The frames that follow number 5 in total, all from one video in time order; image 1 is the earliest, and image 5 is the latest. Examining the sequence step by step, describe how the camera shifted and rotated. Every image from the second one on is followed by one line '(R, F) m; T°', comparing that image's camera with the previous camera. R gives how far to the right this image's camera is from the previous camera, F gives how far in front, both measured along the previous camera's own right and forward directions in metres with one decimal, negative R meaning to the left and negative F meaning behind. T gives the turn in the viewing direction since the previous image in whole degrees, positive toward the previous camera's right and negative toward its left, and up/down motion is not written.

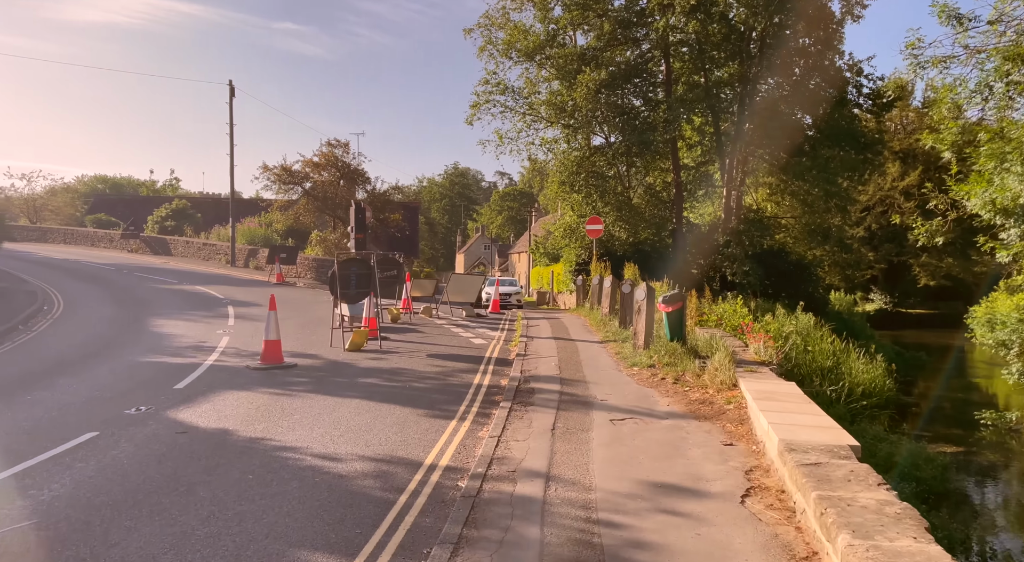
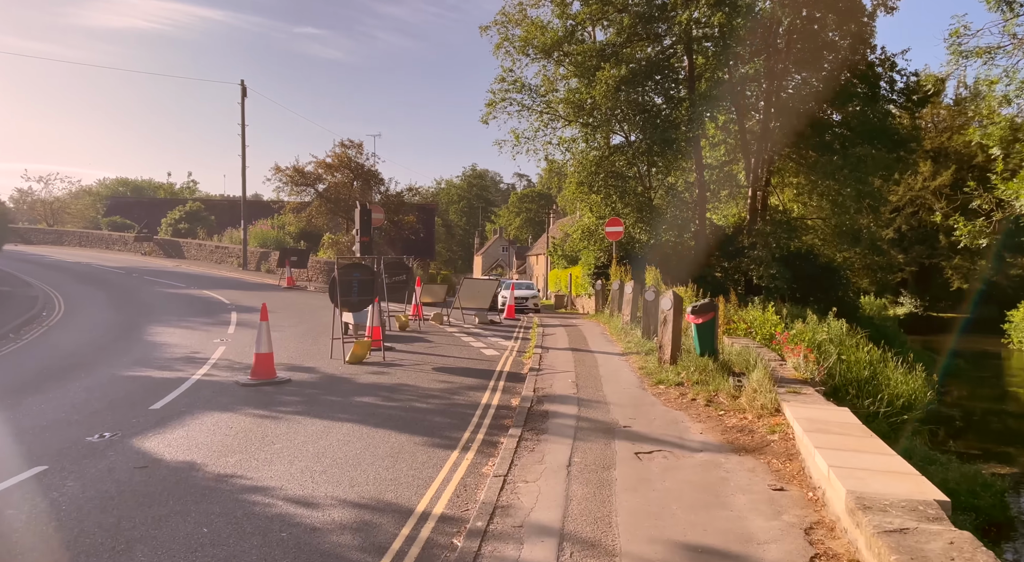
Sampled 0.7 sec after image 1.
(+0.1, +0.8) m; -2°
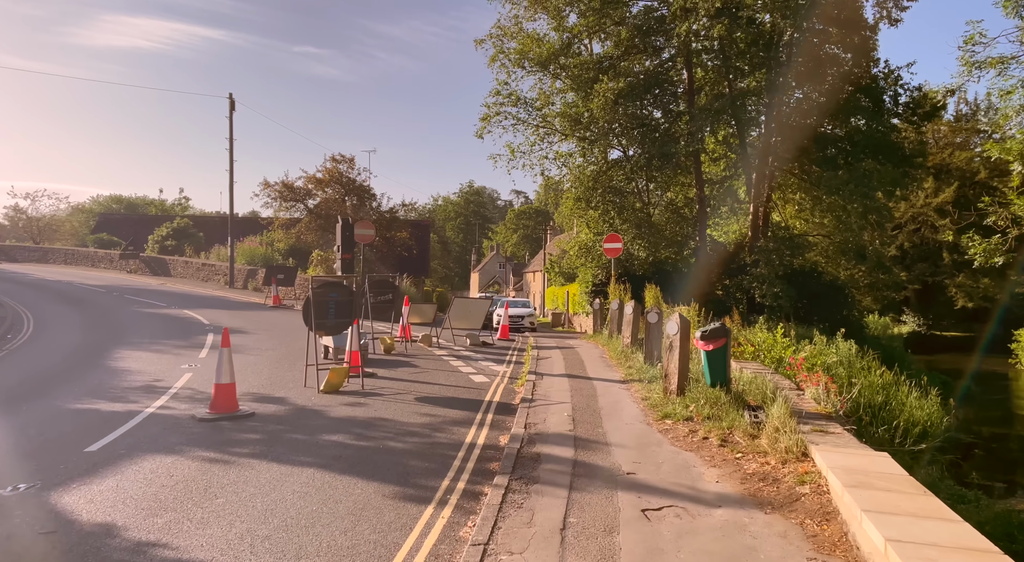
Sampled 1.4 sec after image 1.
(+0.1, +0.8) m; 0°
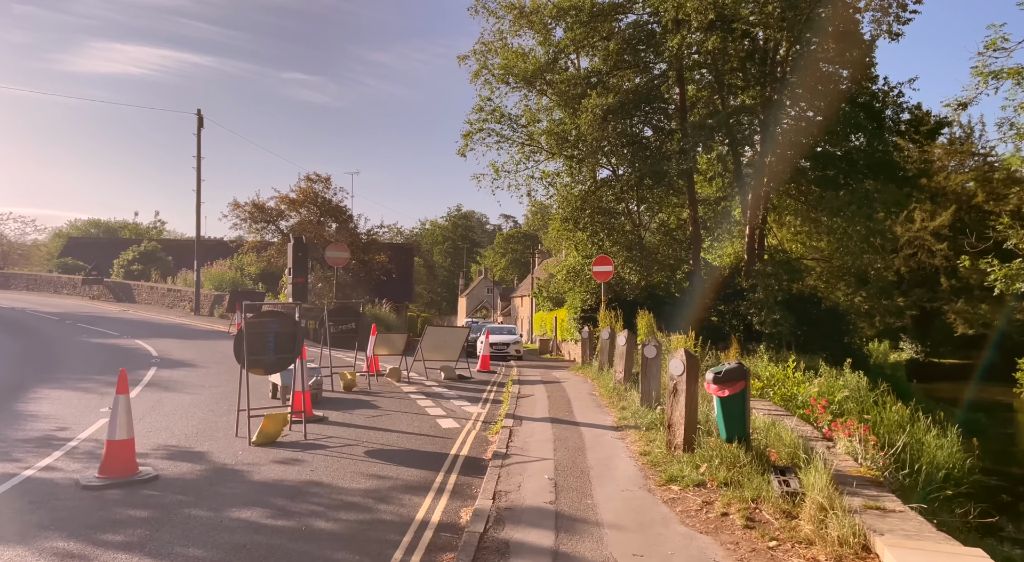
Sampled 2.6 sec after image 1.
(+0.2, +1.4) m; +1°
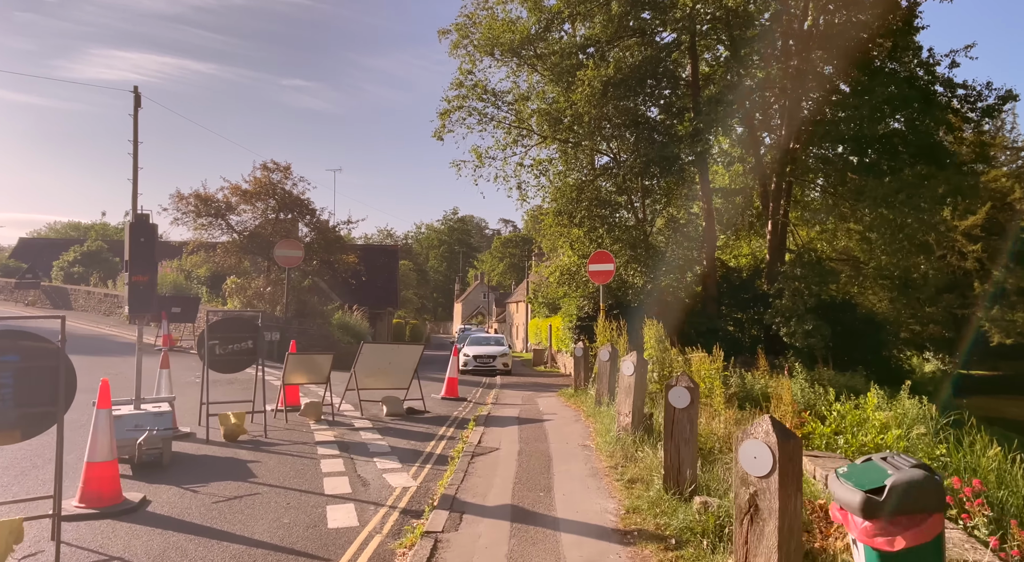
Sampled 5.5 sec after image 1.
(+0.5, +3.4) m; 0°
